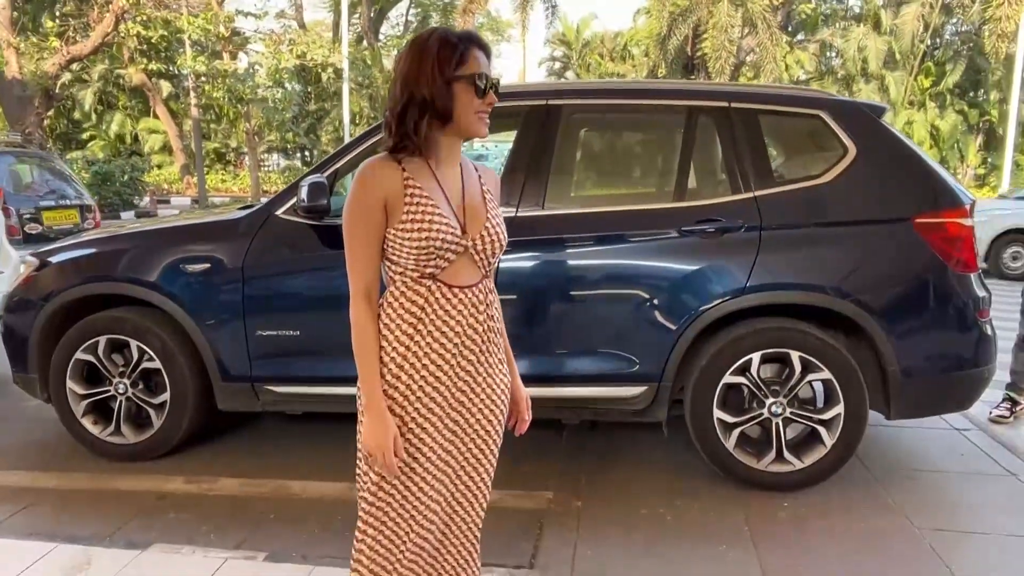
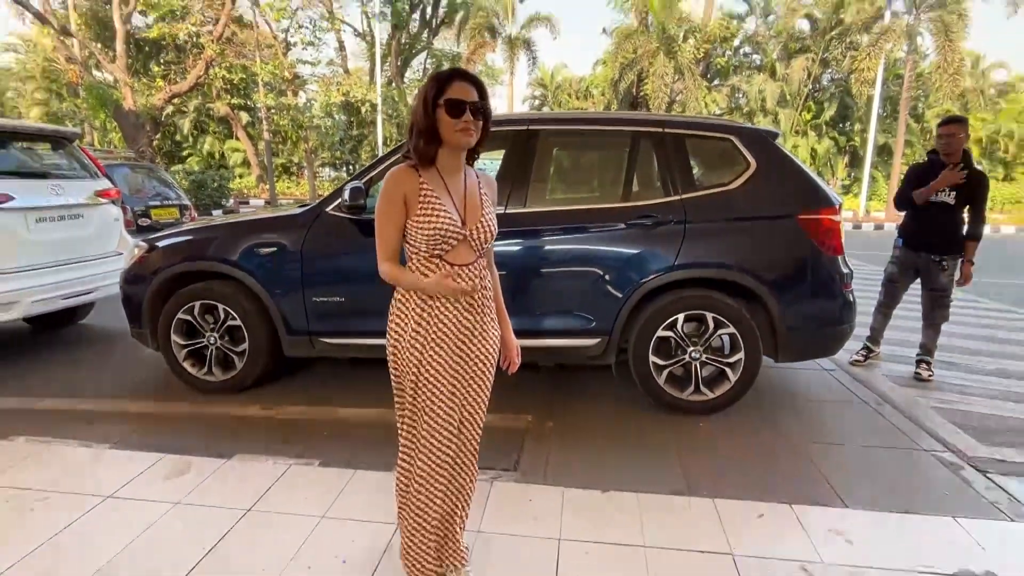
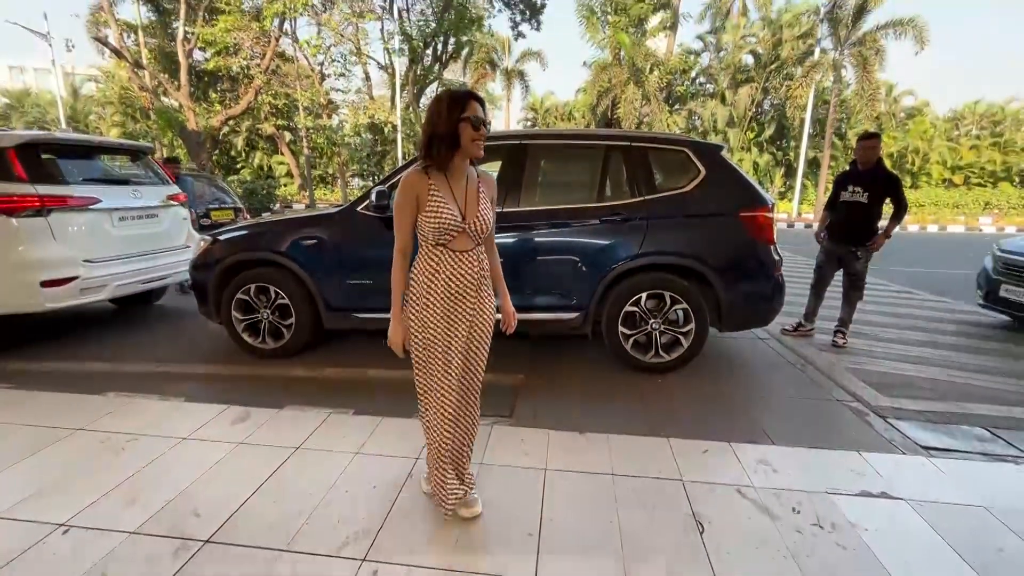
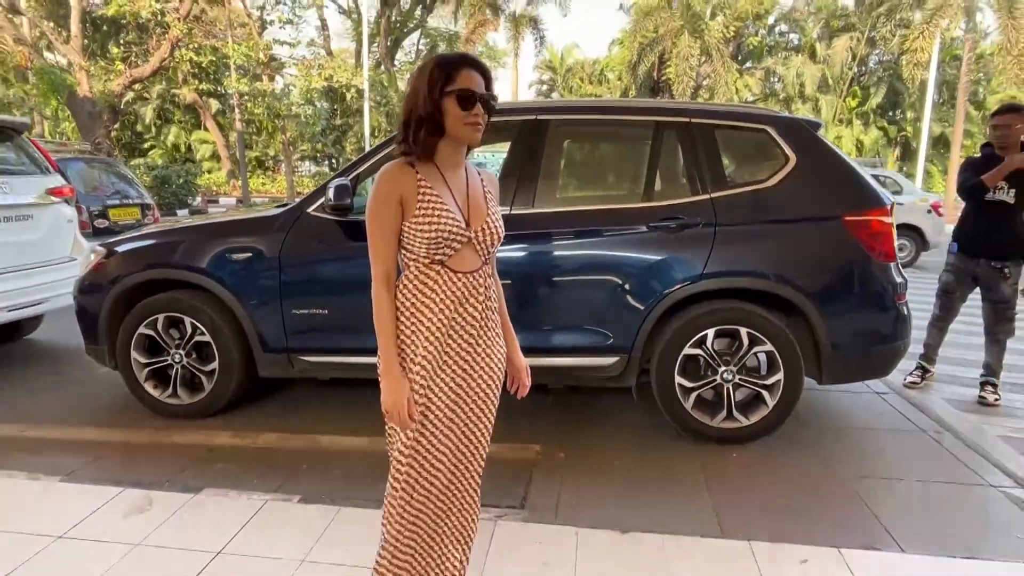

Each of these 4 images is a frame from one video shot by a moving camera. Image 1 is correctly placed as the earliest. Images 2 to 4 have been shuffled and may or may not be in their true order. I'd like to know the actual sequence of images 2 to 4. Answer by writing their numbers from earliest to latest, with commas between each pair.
4, 2, 3
